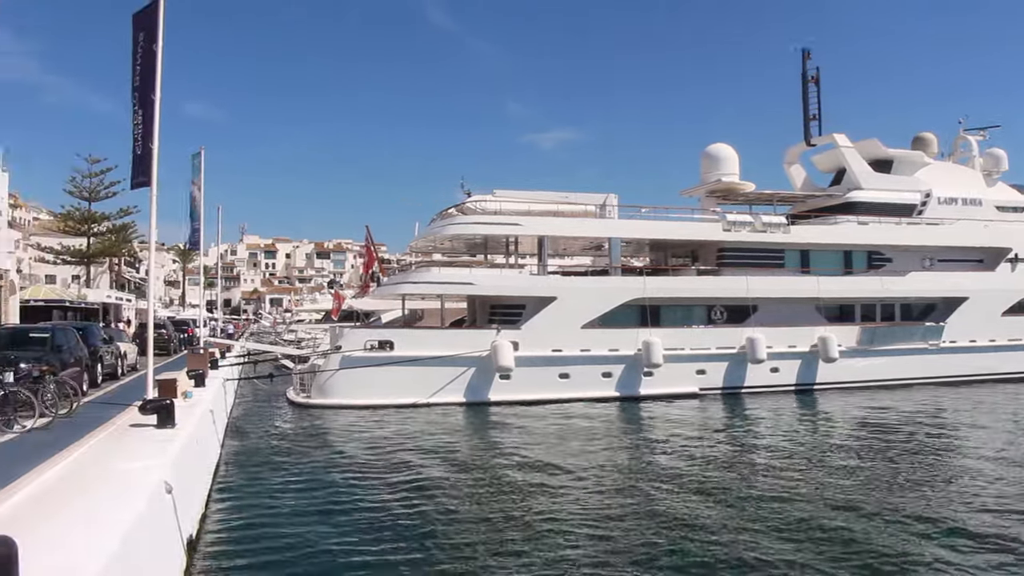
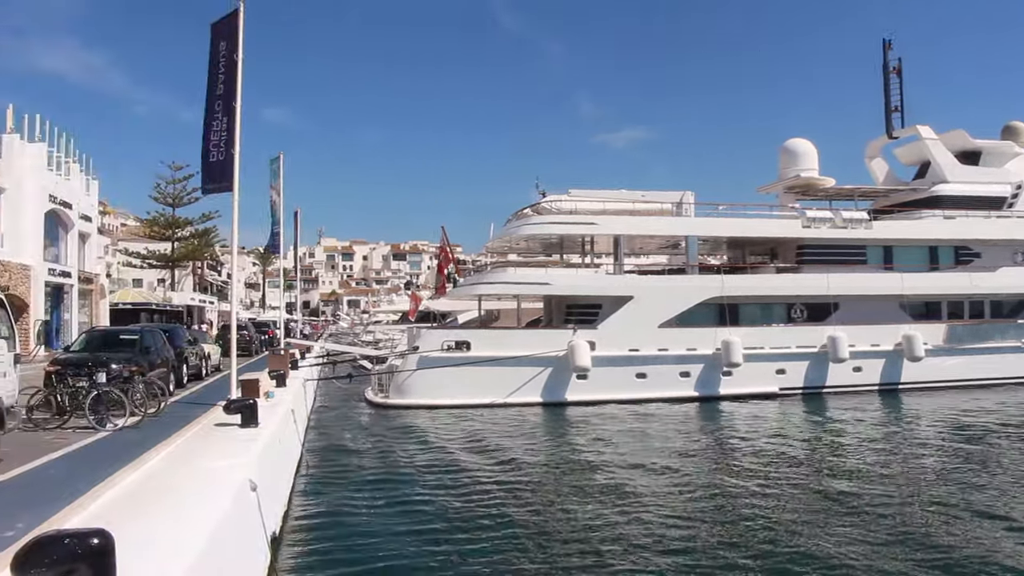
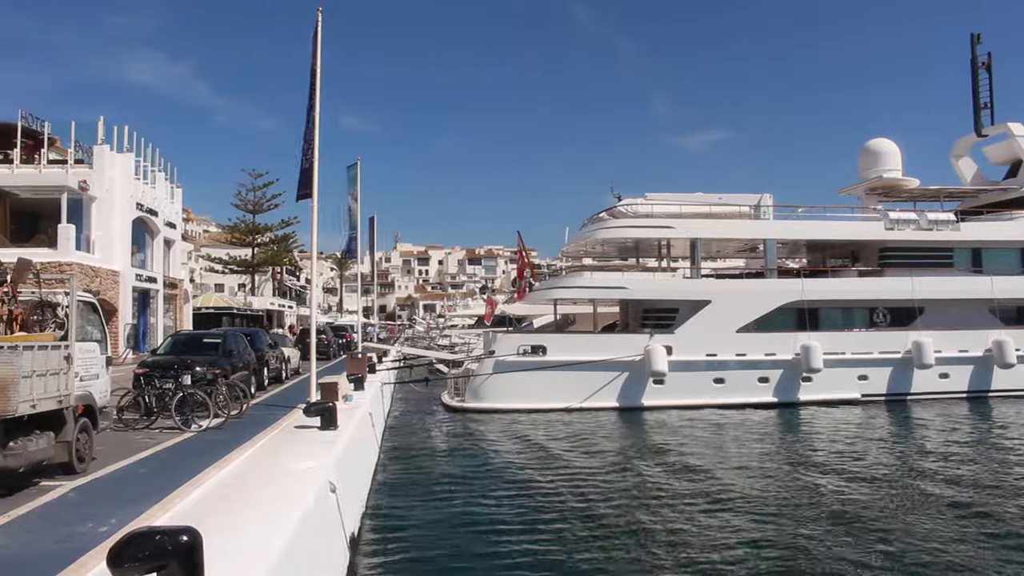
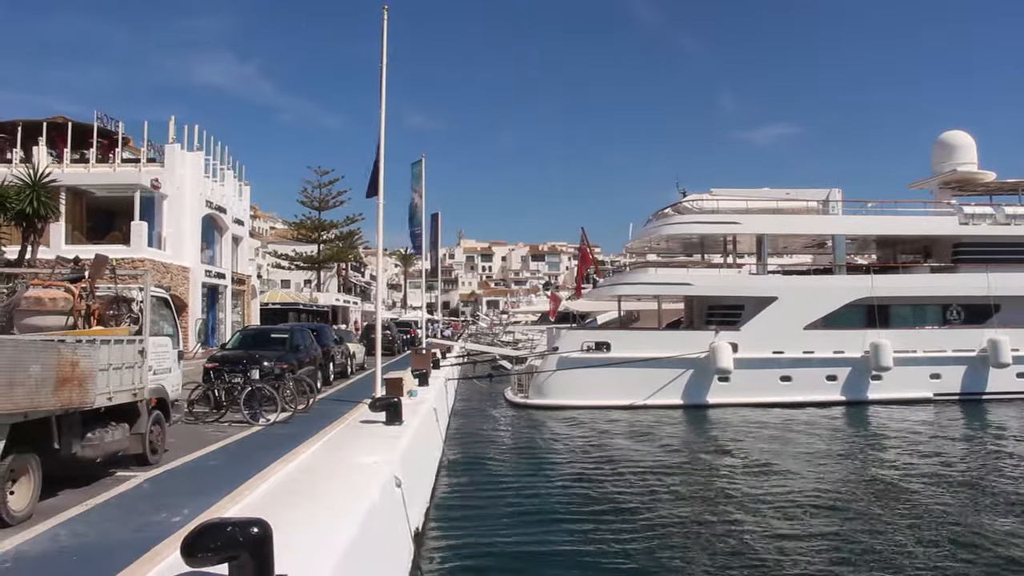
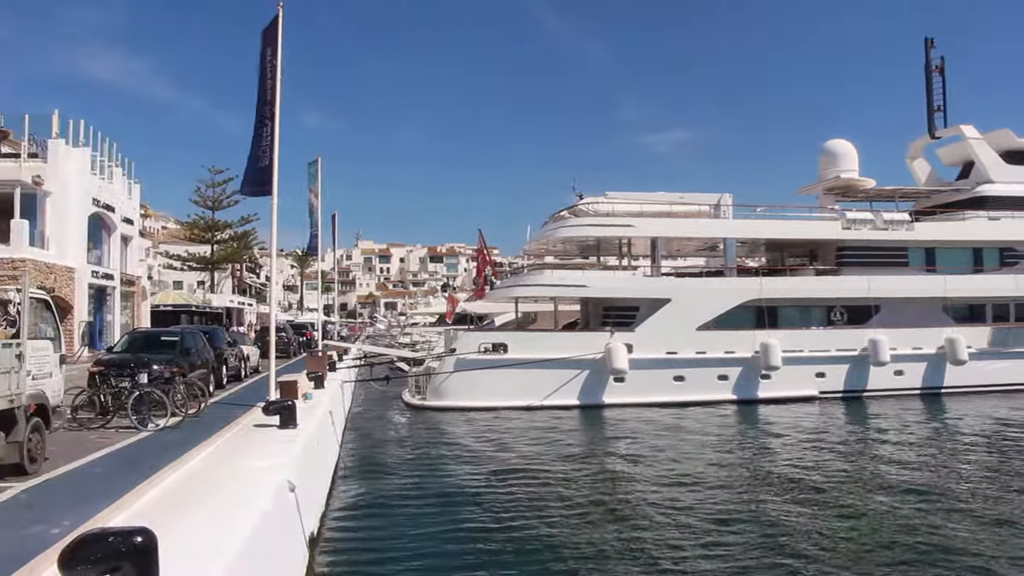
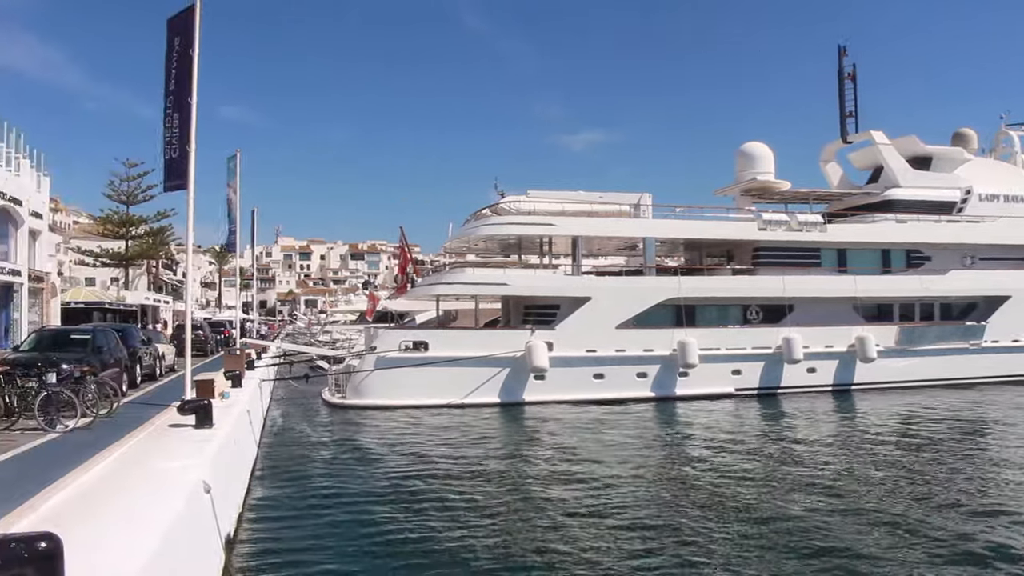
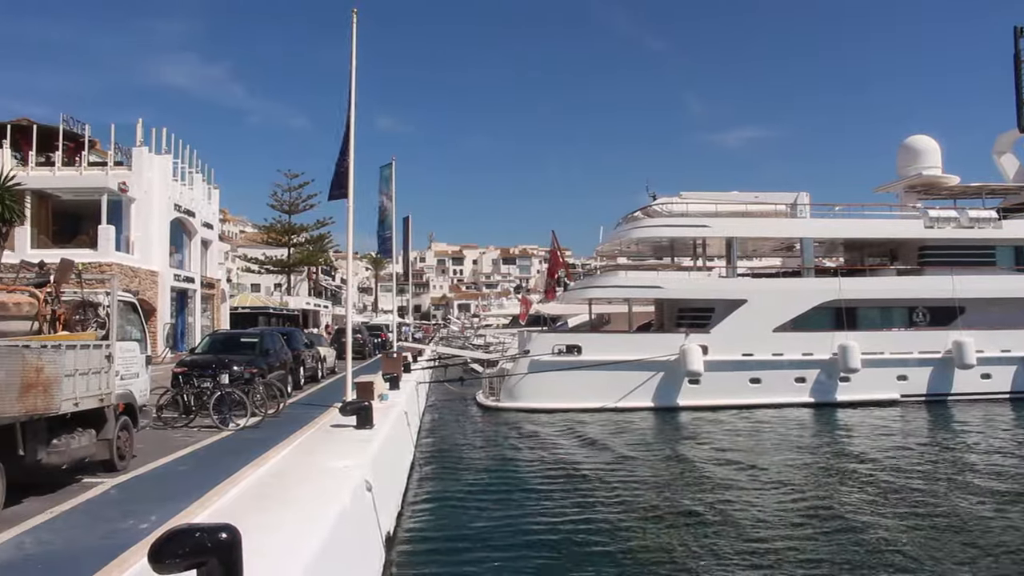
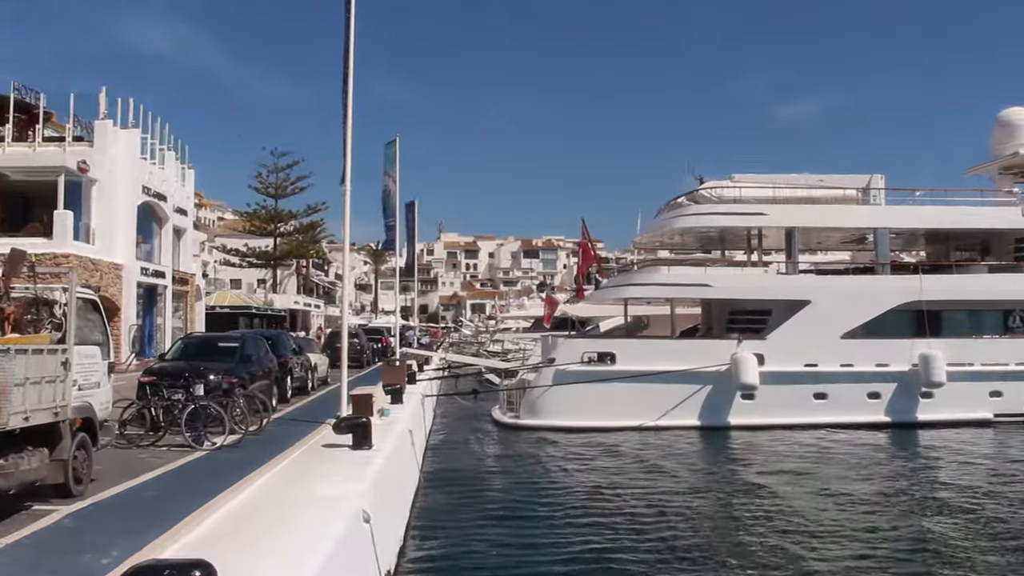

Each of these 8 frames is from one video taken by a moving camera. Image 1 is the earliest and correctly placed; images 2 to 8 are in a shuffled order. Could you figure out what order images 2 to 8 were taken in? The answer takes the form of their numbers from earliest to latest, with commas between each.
6, 2, 5, 3, 7, 4, 8
